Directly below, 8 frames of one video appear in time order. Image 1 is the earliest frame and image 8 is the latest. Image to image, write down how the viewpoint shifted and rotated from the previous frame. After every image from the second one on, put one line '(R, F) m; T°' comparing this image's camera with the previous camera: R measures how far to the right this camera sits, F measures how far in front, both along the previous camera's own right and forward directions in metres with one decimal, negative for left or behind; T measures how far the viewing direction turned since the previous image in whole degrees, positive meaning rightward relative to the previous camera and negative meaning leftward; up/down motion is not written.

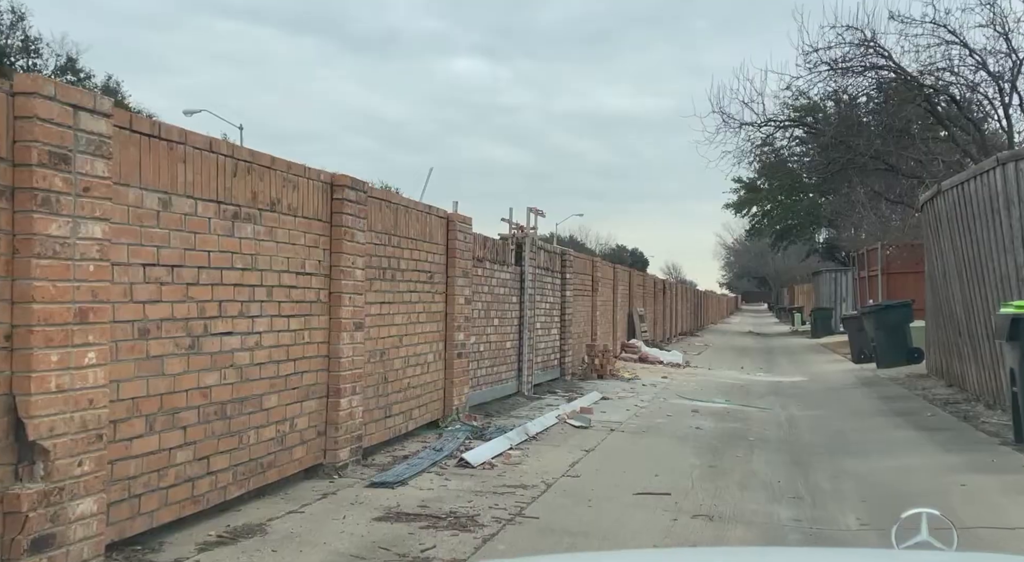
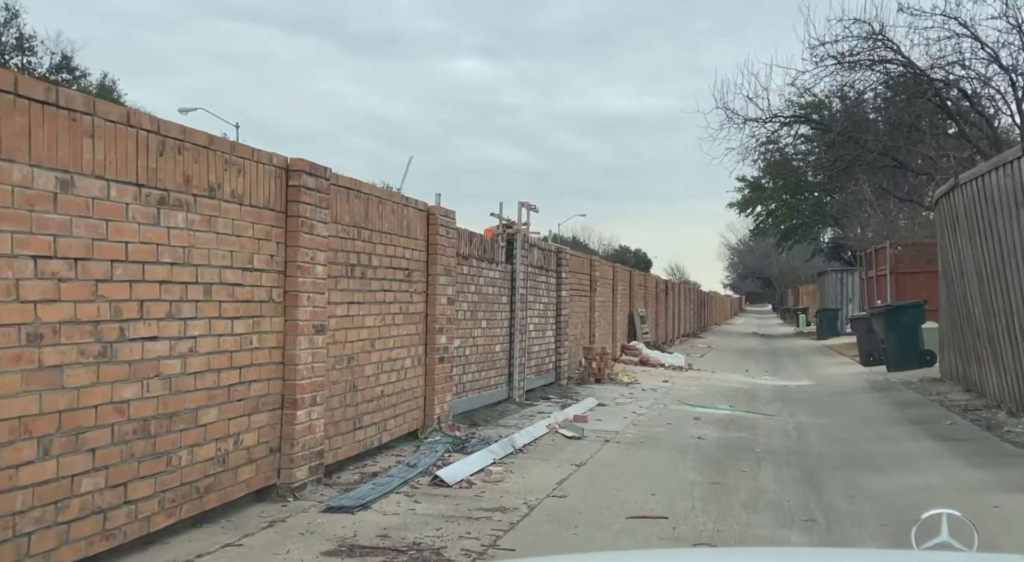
(+0.2, +0.7) m; 0°
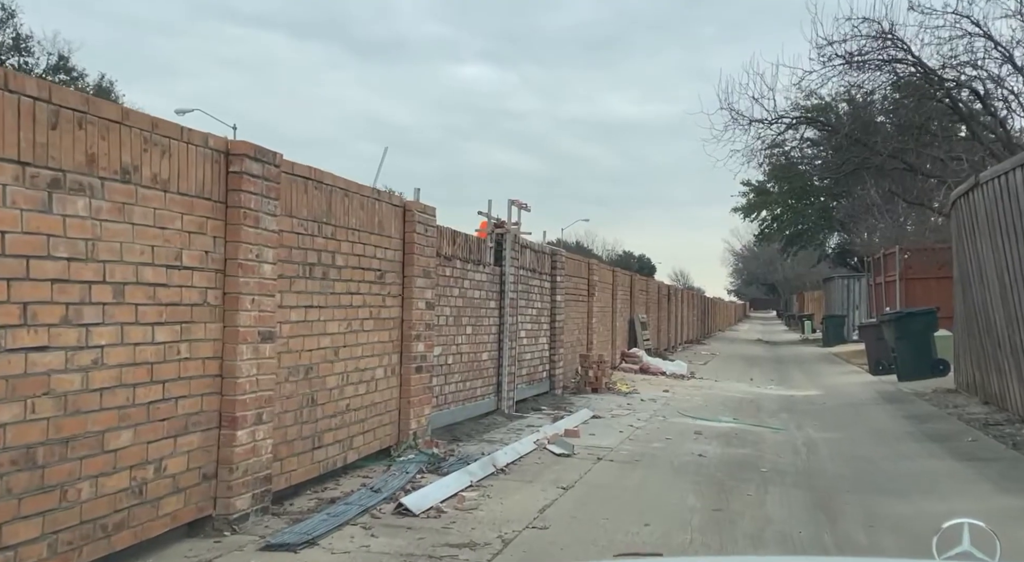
(+0.2, +0.7) m; 0°
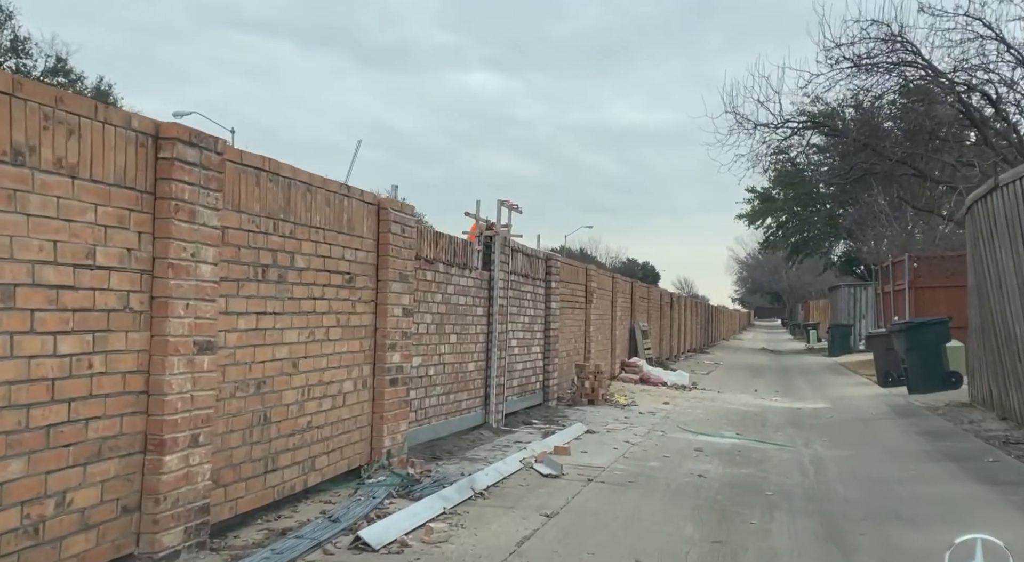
(+0.2, +0.6) m; 0°
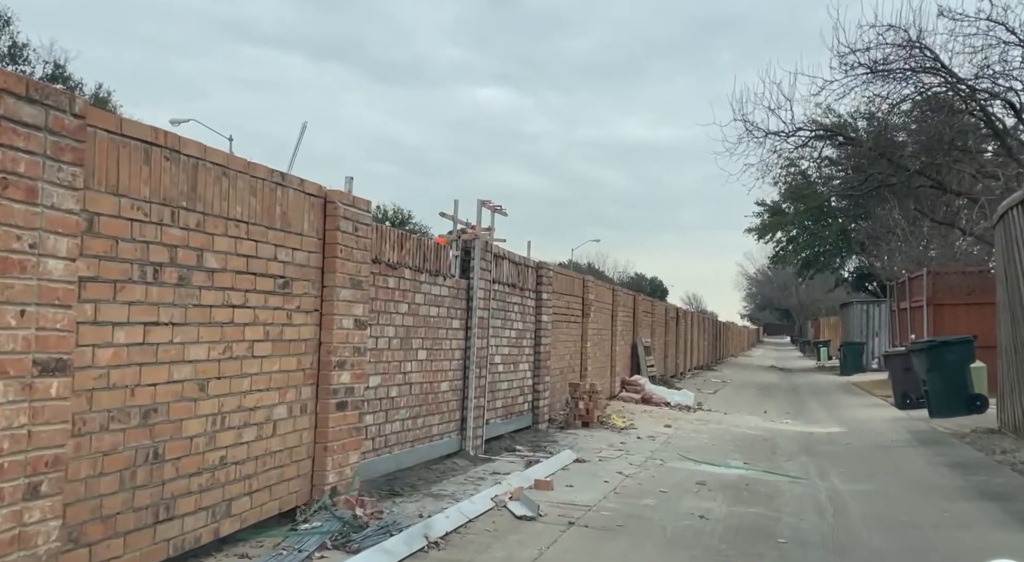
(+0.3, +1.1) m; -1°
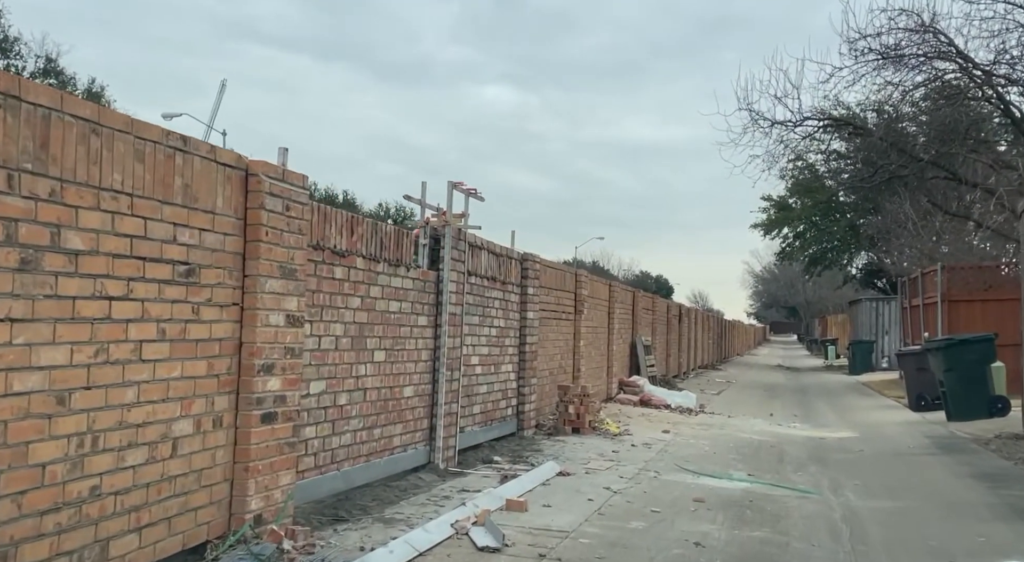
(+0.3, +1.0) m; 0°
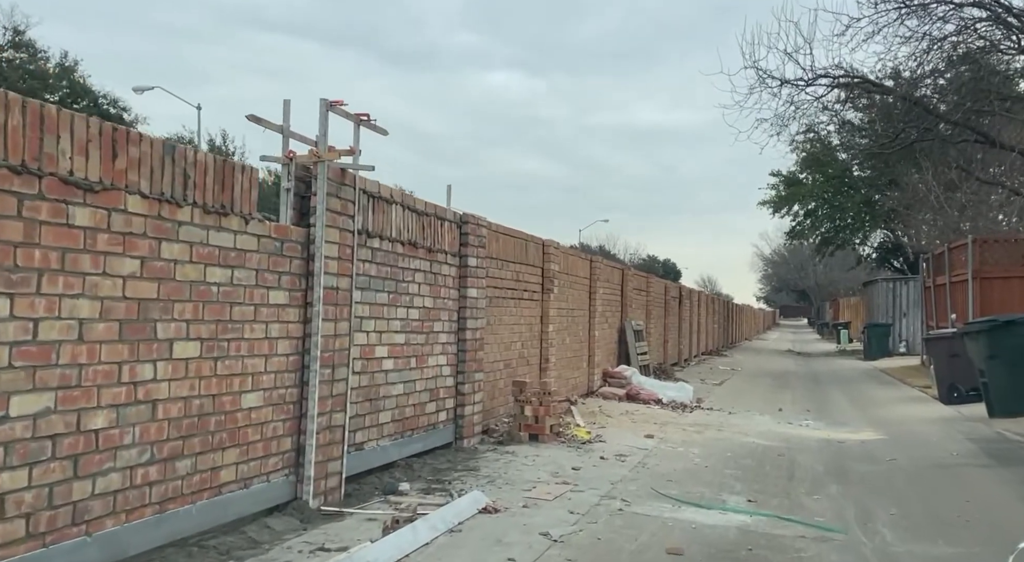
(+0.7, +2.4) m; -1°
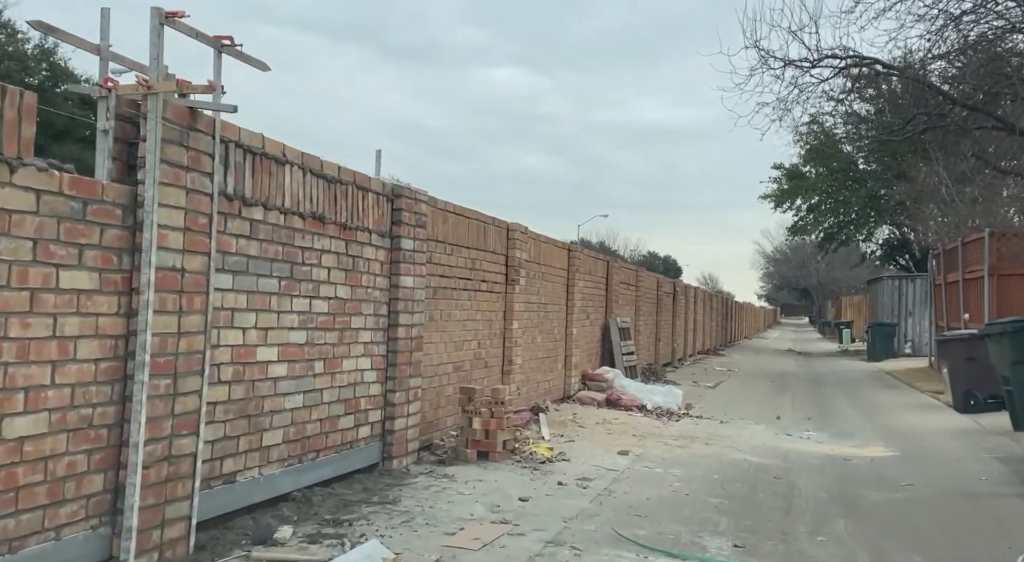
(+0.5, +1.5) m; 0°
